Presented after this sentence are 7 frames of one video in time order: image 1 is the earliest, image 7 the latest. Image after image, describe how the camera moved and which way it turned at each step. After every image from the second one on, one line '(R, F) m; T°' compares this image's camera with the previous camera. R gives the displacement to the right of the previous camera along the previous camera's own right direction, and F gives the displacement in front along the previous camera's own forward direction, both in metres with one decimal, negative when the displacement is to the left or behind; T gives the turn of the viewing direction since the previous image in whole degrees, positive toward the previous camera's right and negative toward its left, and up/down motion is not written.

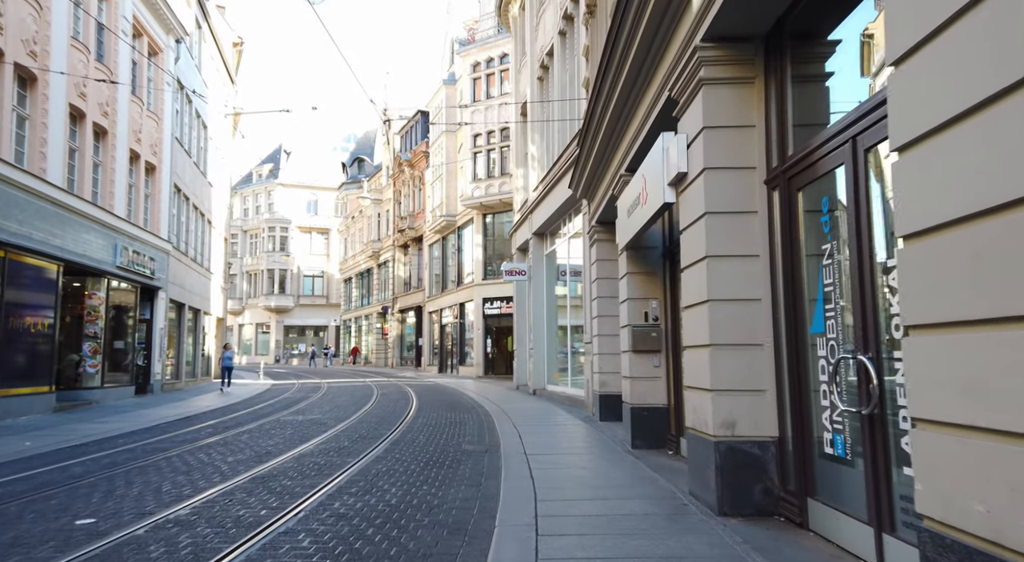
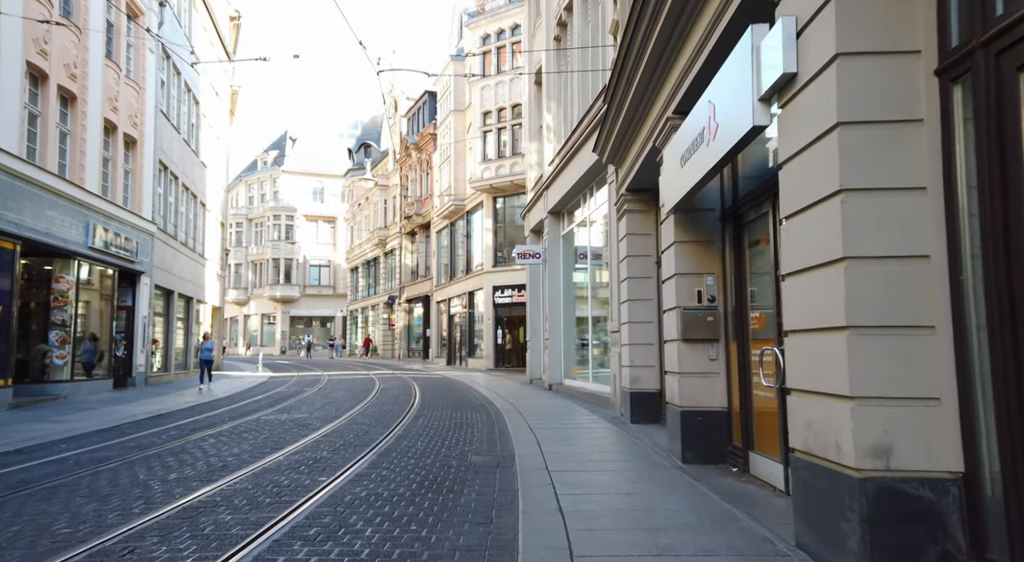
(-0.1, +1.9) m; -1°
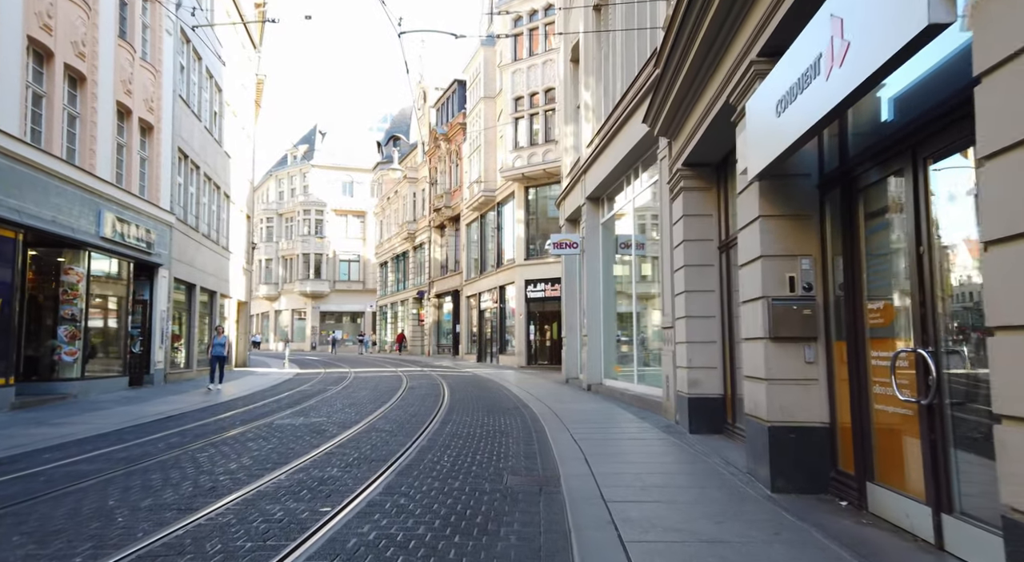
(-0.1, +1.4) m; -3°
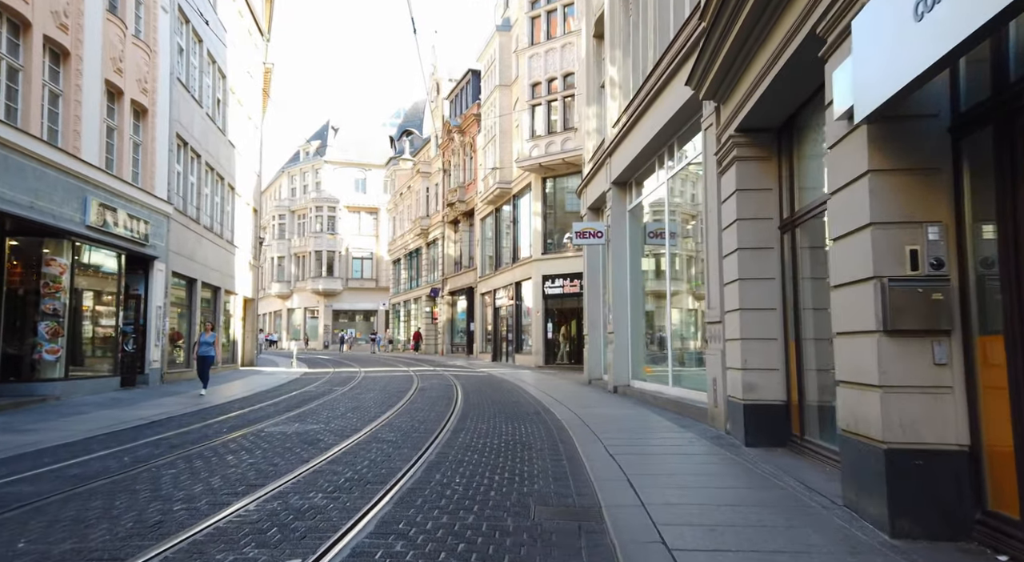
(-0.1, +1.4) m; -1°
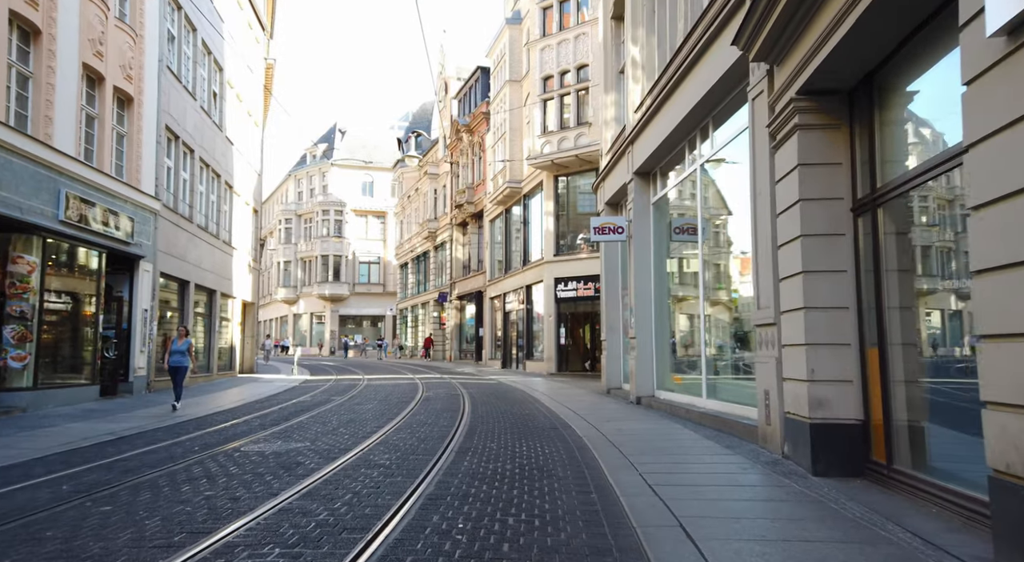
(-0.1, +1.4) m; -1°
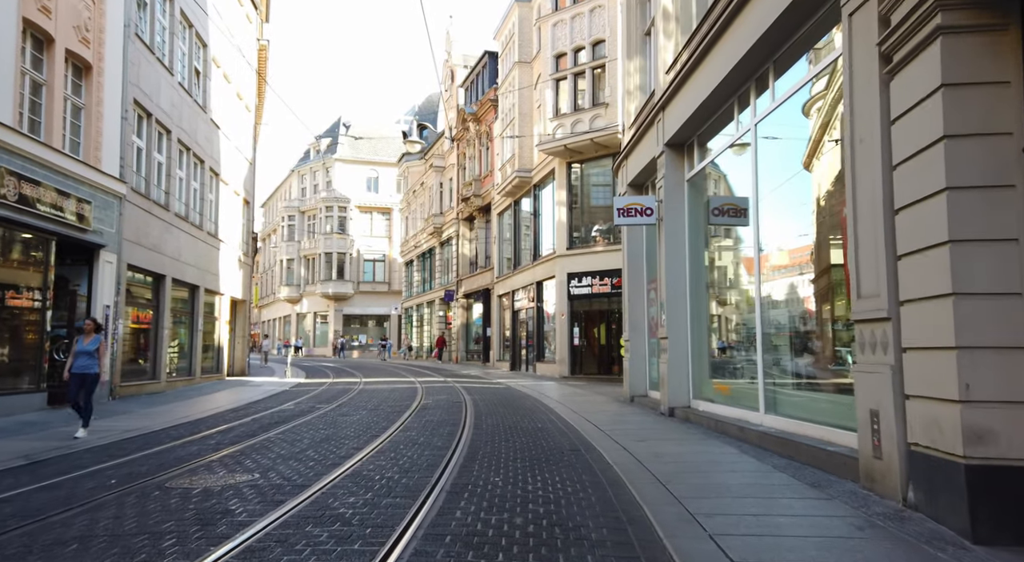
(0.0, +2.1) m; -1°
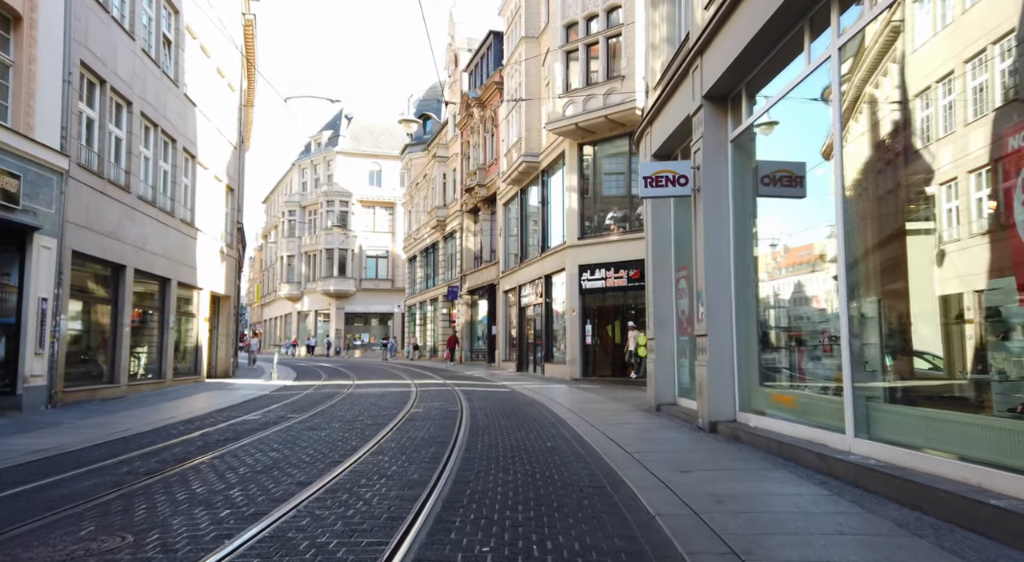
(+0.1, +2.3) m; -1°
